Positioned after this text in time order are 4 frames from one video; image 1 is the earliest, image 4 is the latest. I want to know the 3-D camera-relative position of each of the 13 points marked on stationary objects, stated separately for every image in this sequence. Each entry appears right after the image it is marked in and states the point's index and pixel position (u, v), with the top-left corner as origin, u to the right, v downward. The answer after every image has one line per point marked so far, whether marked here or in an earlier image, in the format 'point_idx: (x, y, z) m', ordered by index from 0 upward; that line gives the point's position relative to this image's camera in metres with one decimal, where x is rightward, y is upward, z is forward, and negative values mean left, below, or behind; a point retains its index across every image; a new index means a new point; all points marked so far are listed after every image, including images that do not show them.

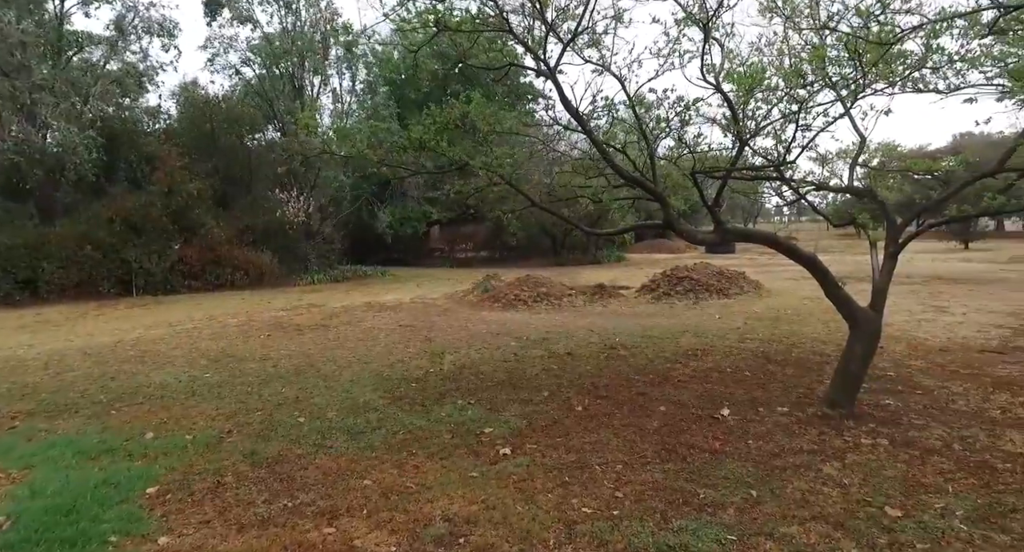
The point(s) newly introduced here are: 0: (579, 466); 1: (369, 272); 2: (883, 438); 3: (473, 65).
0: (+0.5, -1.3, +3.8) m
1: (-4.7, +0.1, +18.4) m
2: (+2.7, -1.2, +4.0) m
3: (-0.4, +1.9, +4.9) m
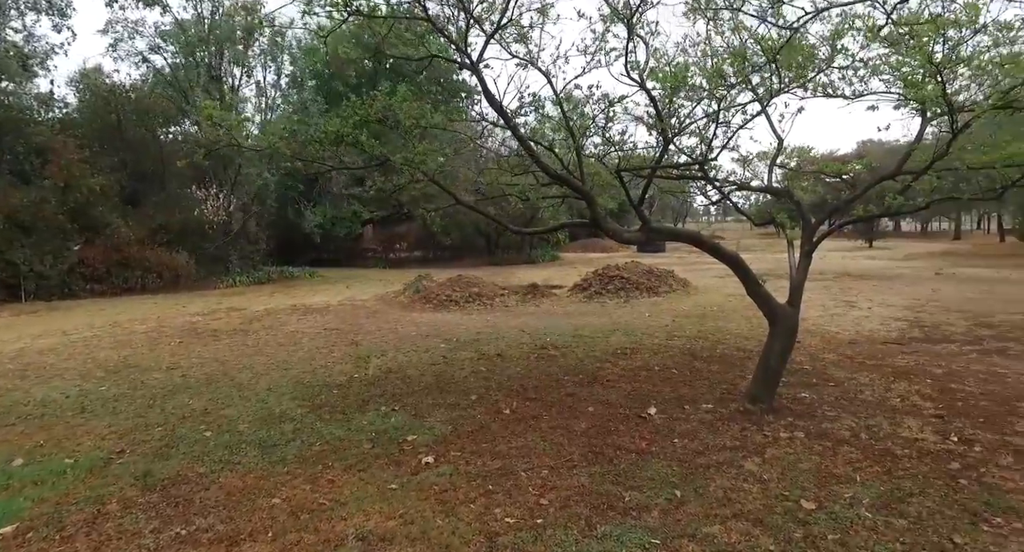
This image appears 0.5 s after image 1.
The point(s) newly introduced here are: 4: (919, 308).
0: (-0.1, -1.3, +3.6) m
1: (-6.8, +0.1, +17.6) m
2: (+2.1, -1.2, +4.1) m
3: (-1.0, +1.8, +4.7) m
4: (+6.8, -0.5, +9.4) m
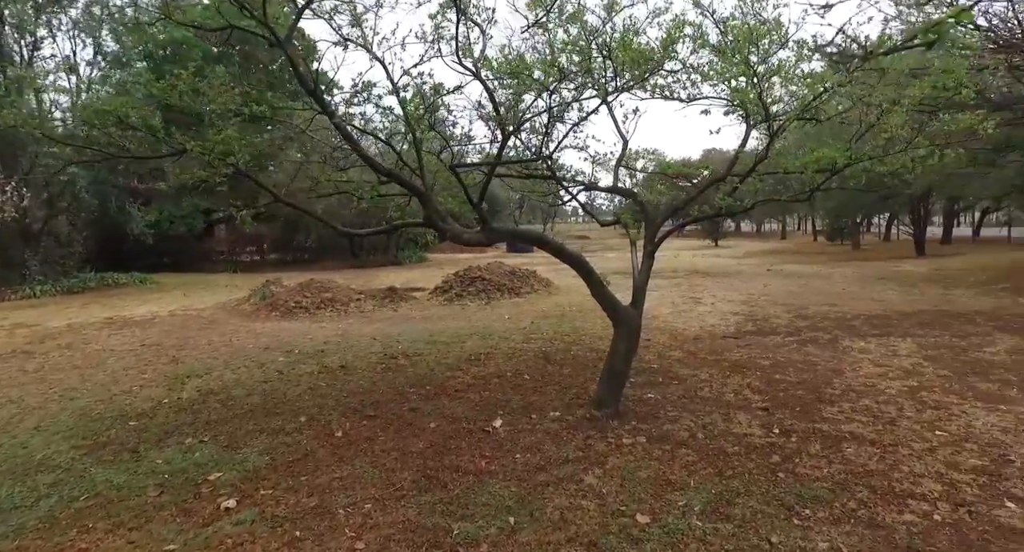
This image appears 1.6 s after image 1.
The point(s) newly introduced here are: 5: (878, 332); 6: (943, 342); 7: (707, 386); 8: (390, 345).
0: (-1.1, -1.3, +3.1) m
1: (-10.7, -0.1, +15.3) m
2: (+0.9, -1.2, +4.1) m
3: (-2.3, +1.8, +3.9) m
4: (+4.4, -0.5, +10.2) m
5: (+4.8, -0.7, +7.3) m
6: (+5.2, -0.8, +6.7) m
7: (+1.8, -1.0, +5.3) m
8: (-1.6, -0.9, +7.4) m
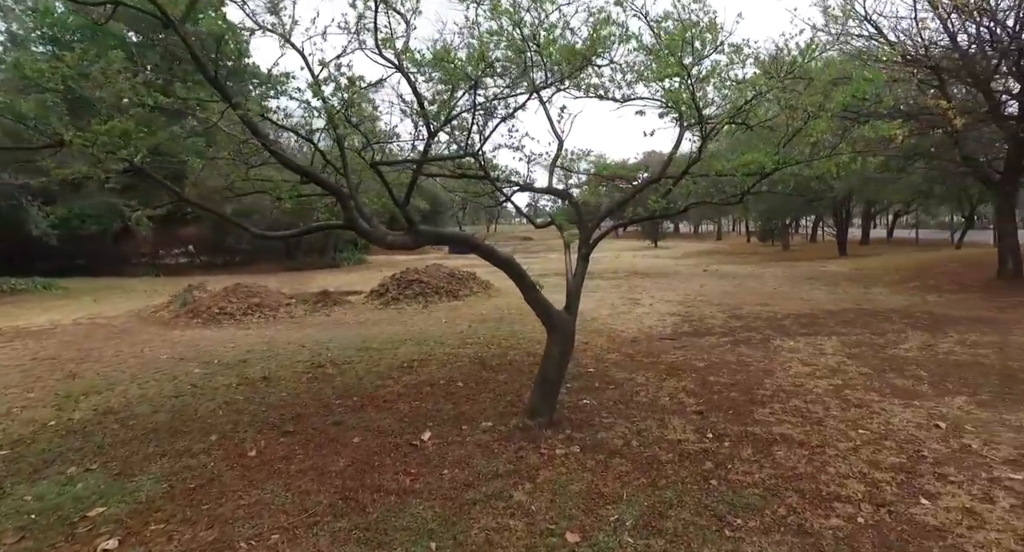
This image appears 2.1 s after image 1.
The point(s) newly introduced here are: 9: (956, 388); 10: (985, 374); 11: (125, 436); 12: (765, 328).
0: (-1.5, -1.4, +2.8) m
1: (-12.3, -0.2, +14.0) m
2: (+0.4, -1.2, +3.9) m
3: (-2.8, +1.7, +3.5) m
4: (+3.3, -0.5, +10.4) m
5: (+4.0, -0.8, +7.6) m
6: (+4.4, -0.8, +7.0) m
7: (+1.2, -1.1, +5.2) m
8: (-2.4, -0.9, +7.0) m
9: (+3.9, -1.0, +4.9) m
10: (+4.5, -0.9, +5.3) m
11: (-3.0, -1.2, +4.3) m
12: (+3.6, -0.7, +7.9) m
